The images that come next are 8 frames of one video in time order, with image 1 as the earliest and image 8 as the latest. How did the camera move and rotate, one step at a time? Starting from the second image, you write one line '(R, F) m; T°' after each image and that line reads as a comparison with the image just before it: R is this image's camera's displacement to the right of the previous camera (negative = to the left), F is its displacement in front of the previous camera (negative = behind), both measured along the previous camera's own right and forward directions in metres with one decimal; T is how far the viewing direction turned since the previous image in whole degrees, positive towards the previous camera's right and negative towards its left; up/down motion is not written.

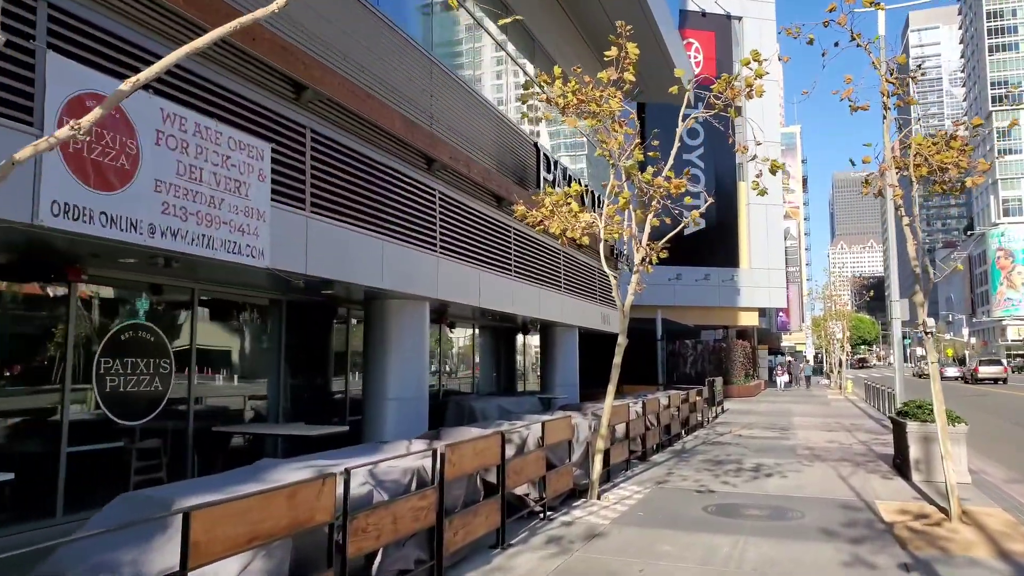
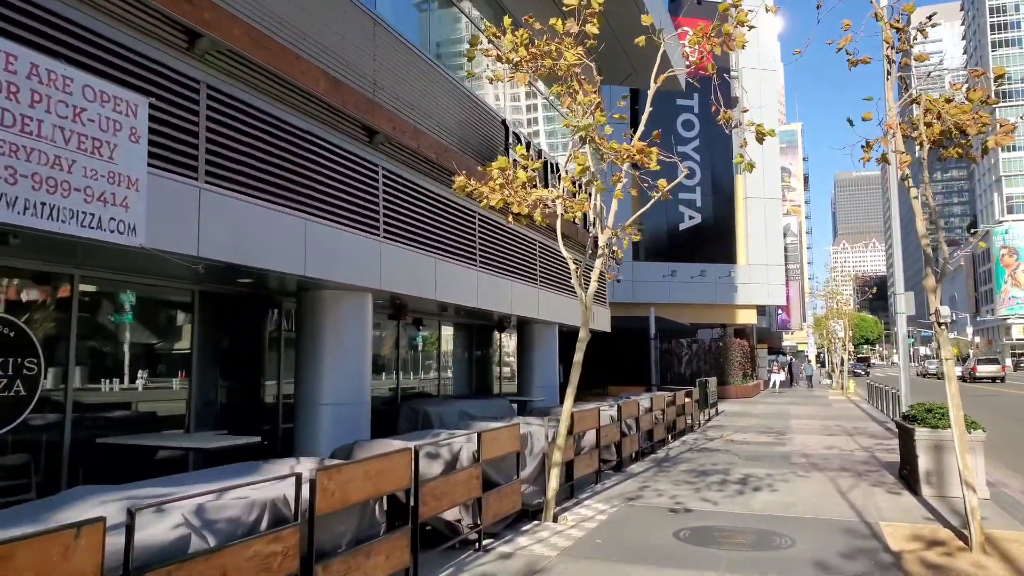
(+0.6, +1.3) m; 0°
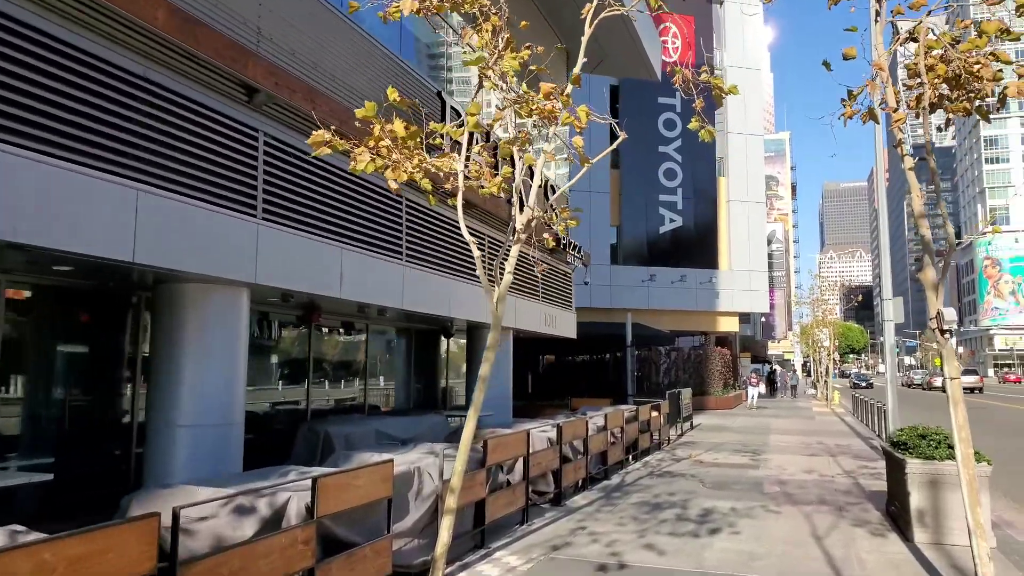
(+0.8, +1.7) m; +1°
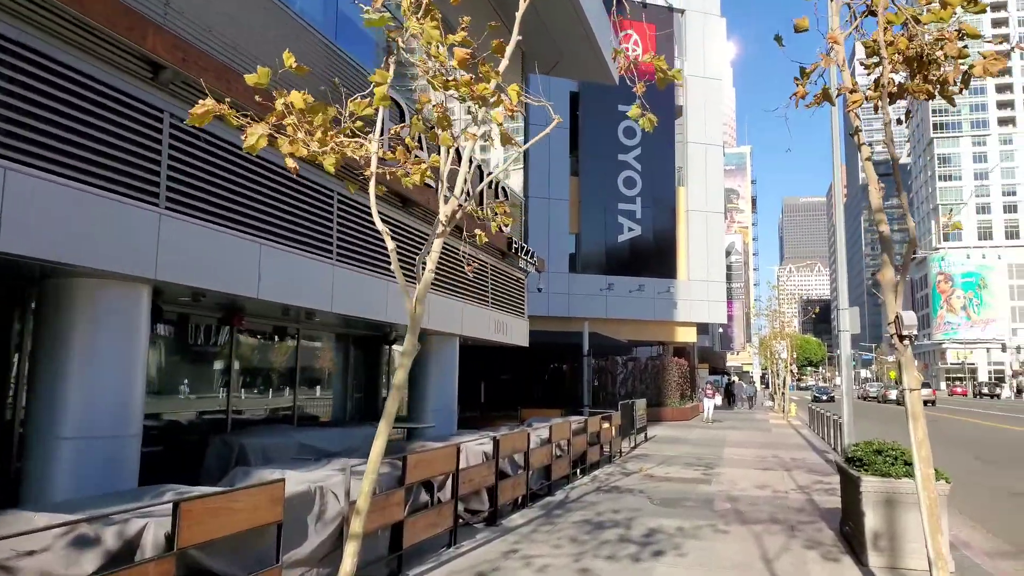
(+0.3, +0.6) m; +3°
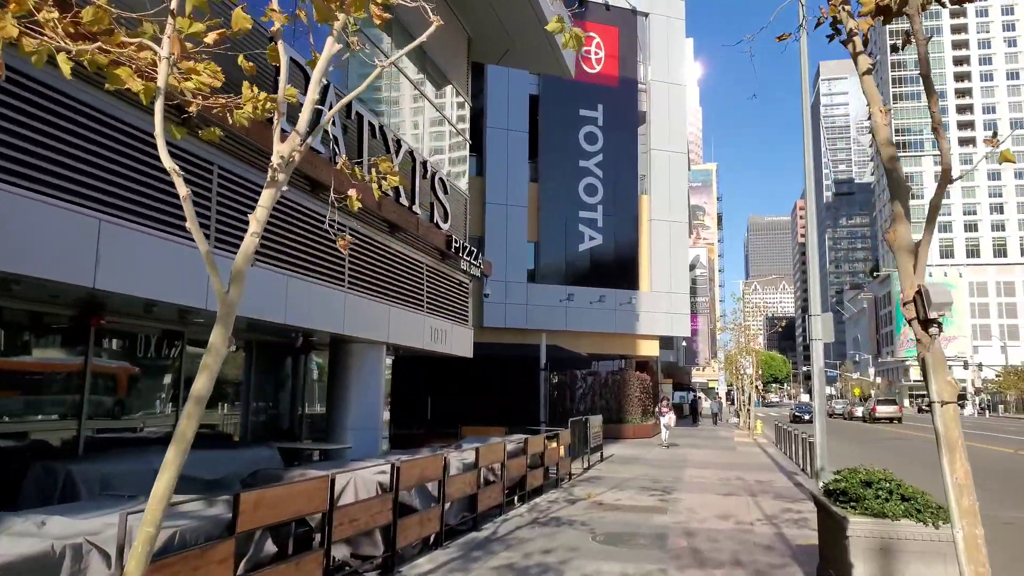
(+0.6, +1.6) m; +2°
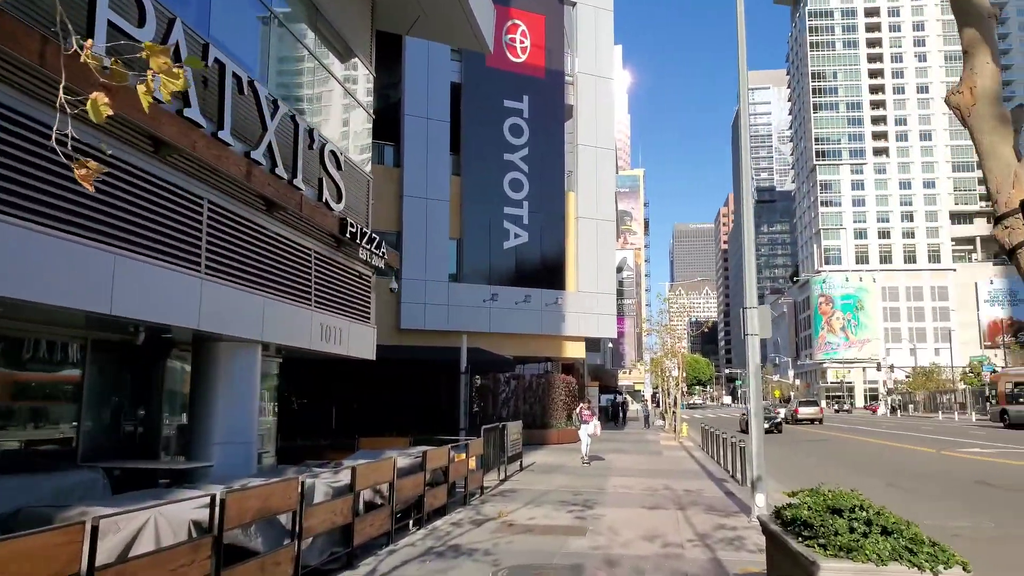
(+0.4, +1.6) m; +5°
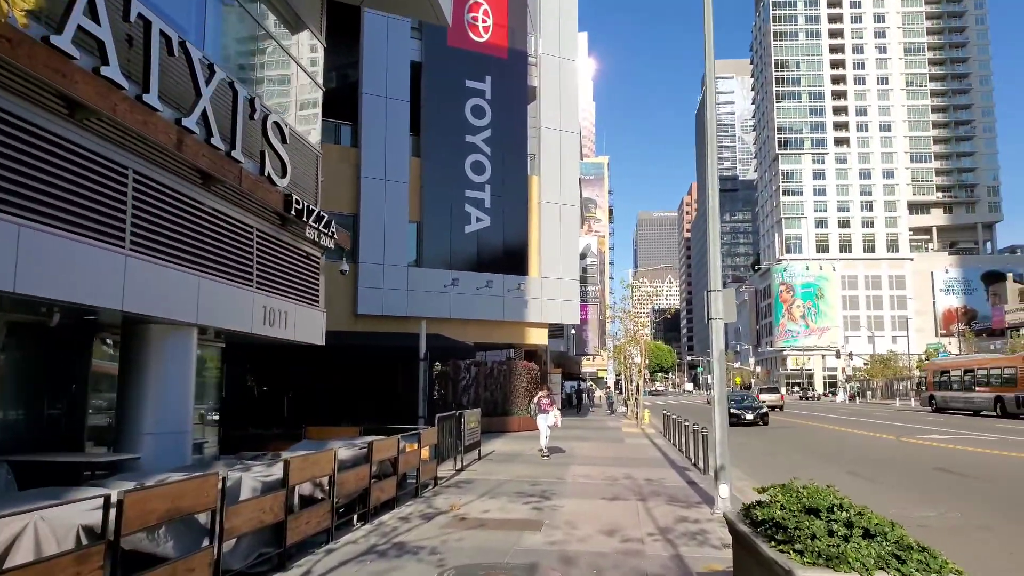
(+0.1, +0.6) m; +3°
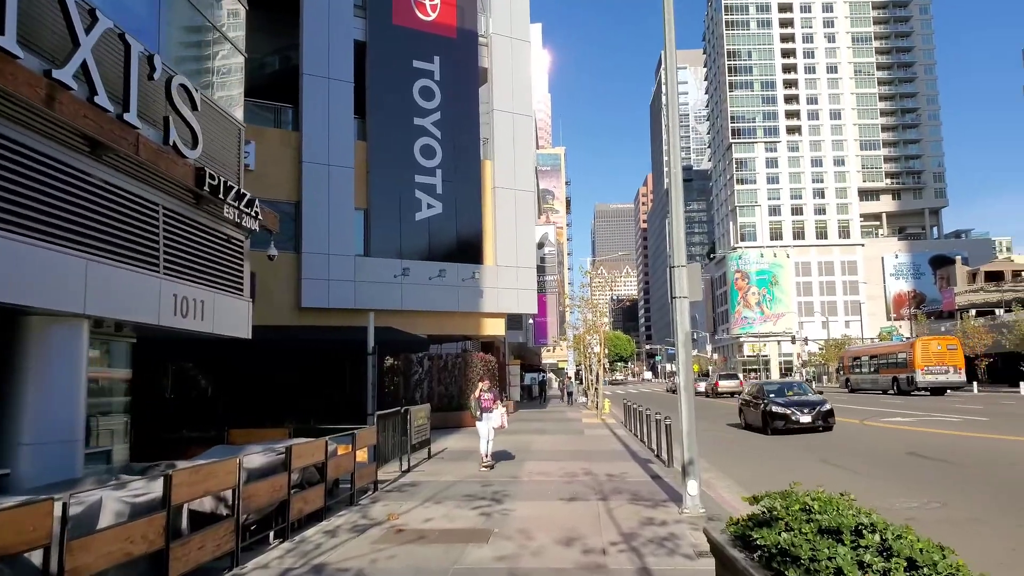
(+0.2, +1.1) m; +3°
